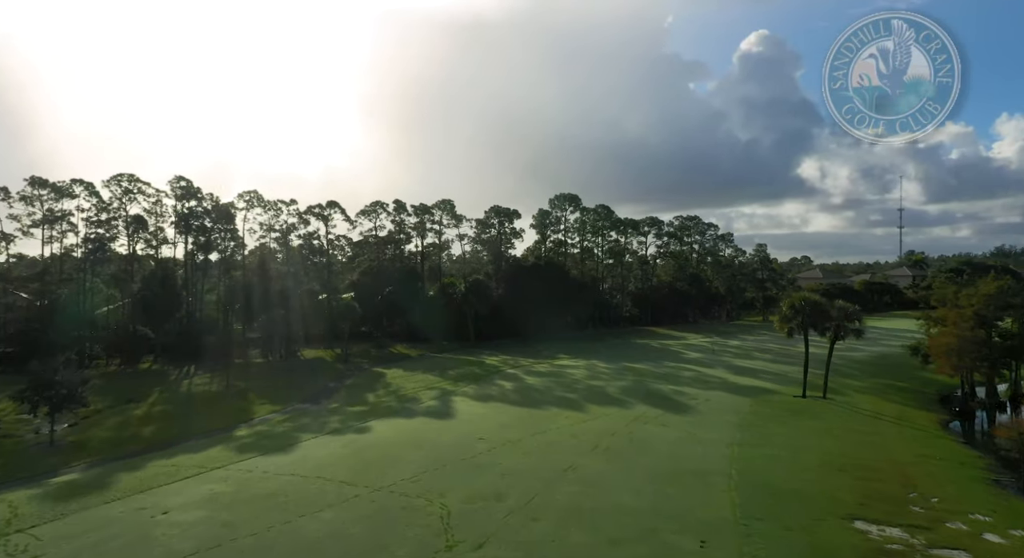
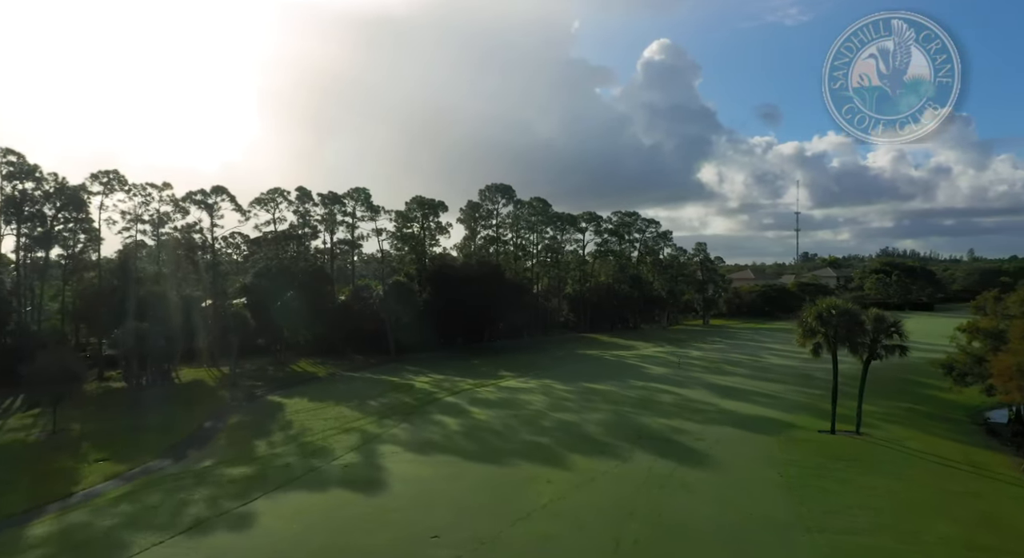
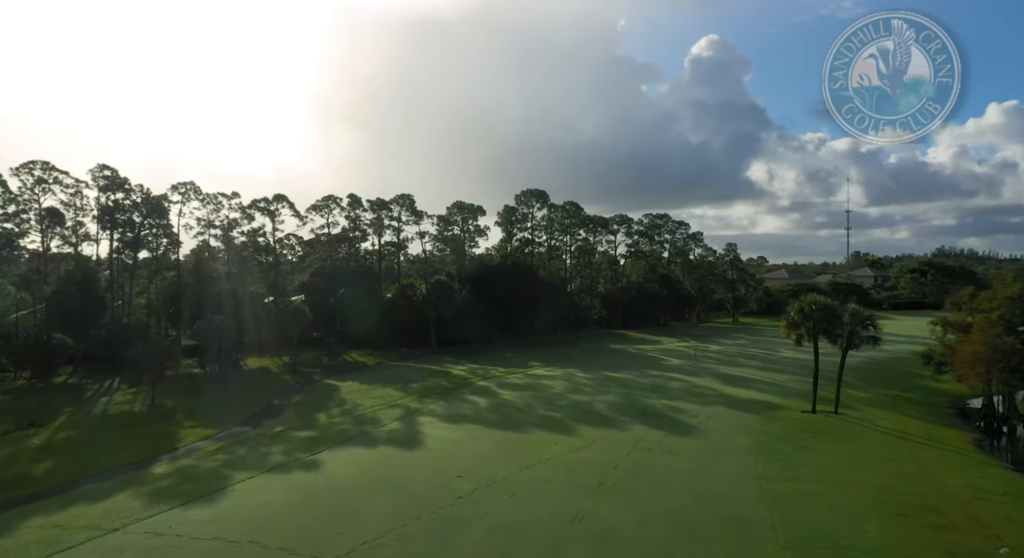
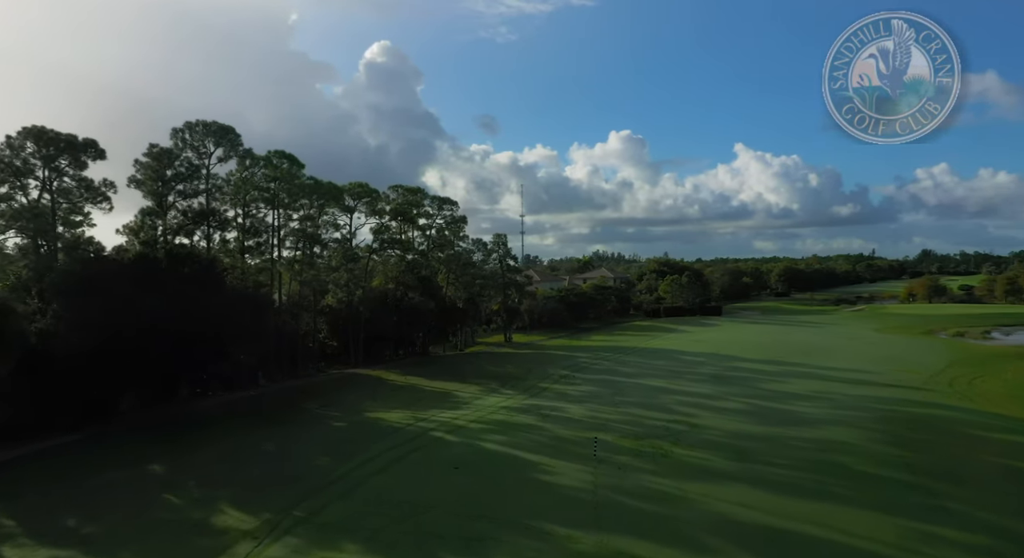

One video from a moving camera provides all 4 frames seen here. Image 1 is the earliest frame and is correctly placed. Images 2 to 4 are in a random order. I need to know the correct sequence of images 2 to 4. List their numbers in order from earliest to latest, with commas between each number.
3, 2, 4
